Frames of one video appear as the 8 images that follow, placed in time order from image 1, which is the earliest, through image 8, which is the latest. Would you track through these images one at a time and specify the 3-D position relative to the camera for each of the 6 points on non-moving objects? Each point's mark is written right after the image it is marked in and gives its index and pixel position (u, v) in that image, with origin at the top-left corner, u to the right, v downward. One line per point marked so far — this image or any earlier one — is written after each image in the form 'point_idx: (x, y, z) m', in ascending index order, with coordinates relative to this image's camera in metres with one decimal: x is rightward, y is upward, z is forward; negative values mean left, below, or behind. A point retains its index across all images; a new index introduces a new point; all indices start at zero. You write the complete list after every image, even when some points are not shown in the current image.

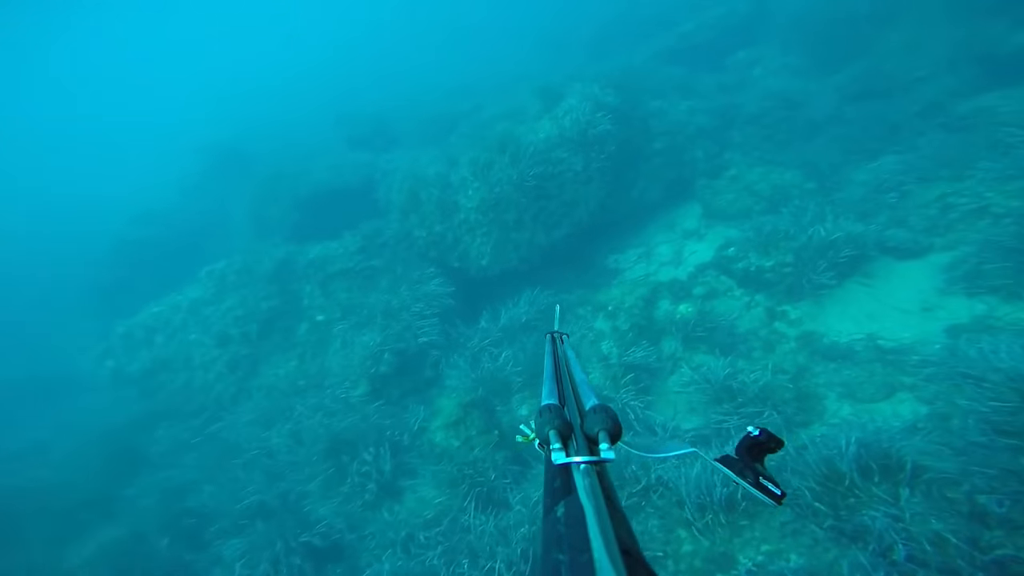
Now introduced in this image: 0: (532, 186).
0: (+0.8, +3.4, +16.4) m
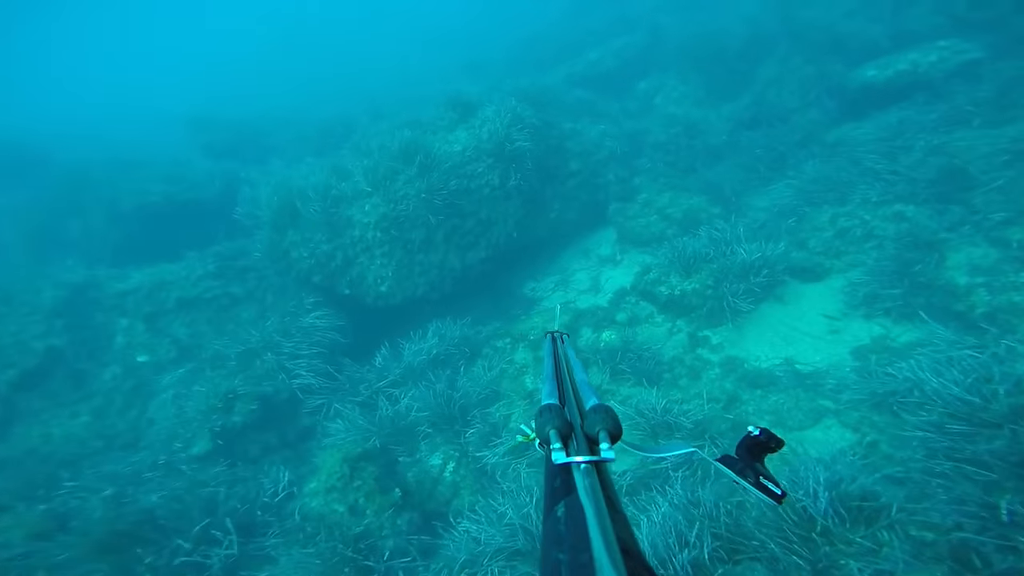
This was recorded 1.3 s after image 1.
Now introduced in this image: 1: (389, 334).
0: (-2.1, +2.4, +14.7) m
1: (-3.6, -1.3, +14.6) m
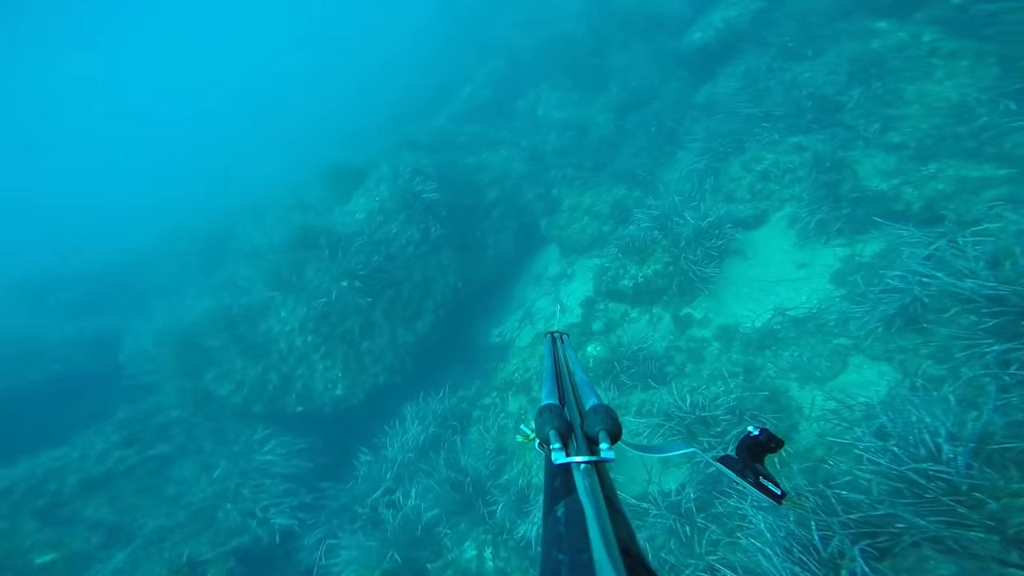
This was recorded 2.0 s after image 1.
0: (-3.3, +0.6, +13.2) m
1: (-3.7, -3.4, +12.5) m
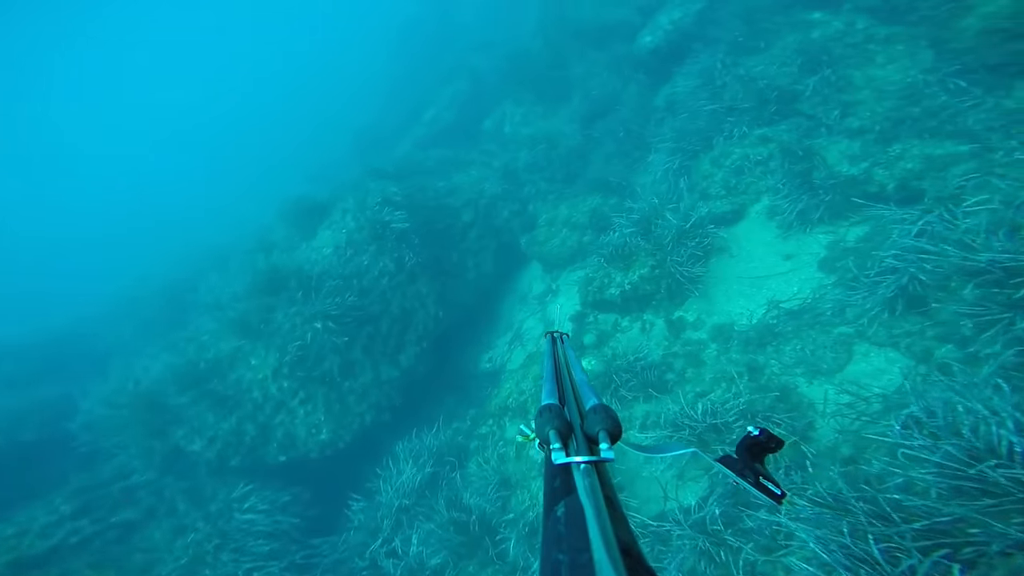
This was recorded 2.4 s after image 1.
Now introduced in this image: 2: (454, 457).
0: (+1.5, +1.6, +16.5) m
1: (-0.6, -1.9, +16.7) m
2: (-0.9, -2.6, +7.7) m
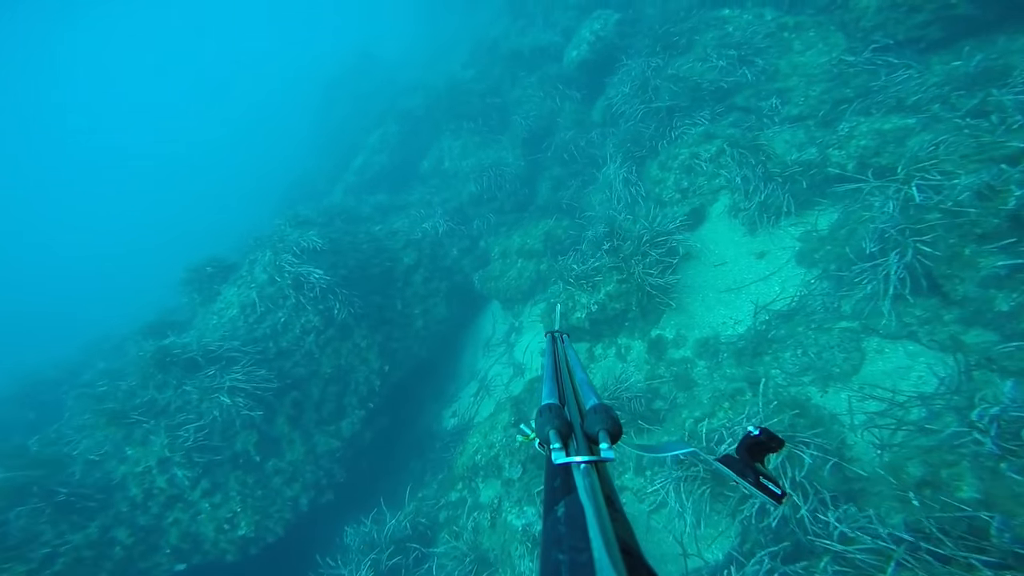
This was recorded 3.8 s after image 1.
0: (+0.1, +0.4, +15.8) m
1: (-1.6, -3.3, +15.5) m
2: (-1.2, -3.2, +6.5) m
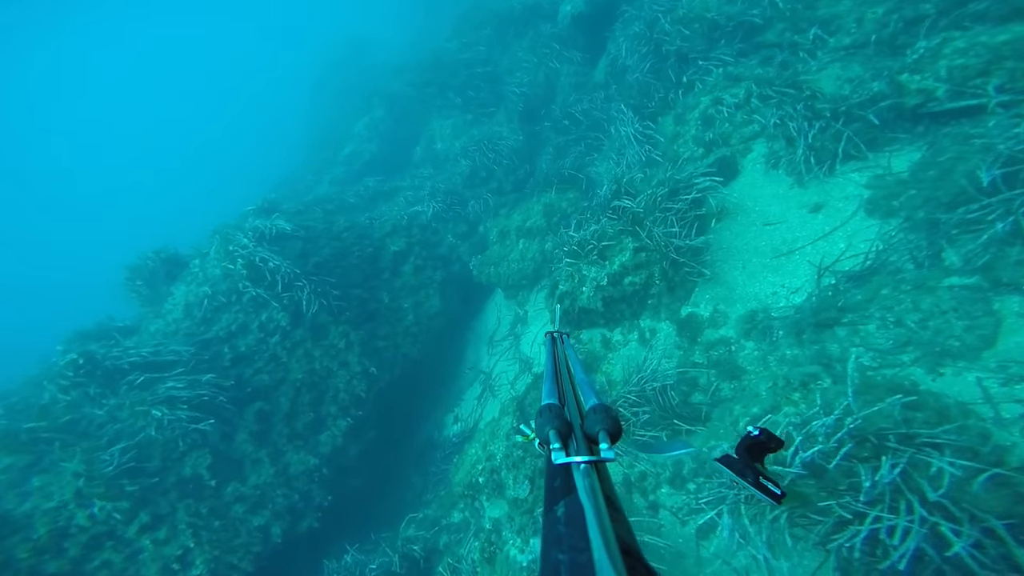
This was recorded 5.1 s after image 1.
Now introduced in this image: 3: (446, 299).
0: (+0.2, +0.6, +14.7) m
1: (-1.2, -3.2, +14.4) m
2: (-1.0, -3.0, +5.4) m
3: (-1.1, -0.2, +8.2) m
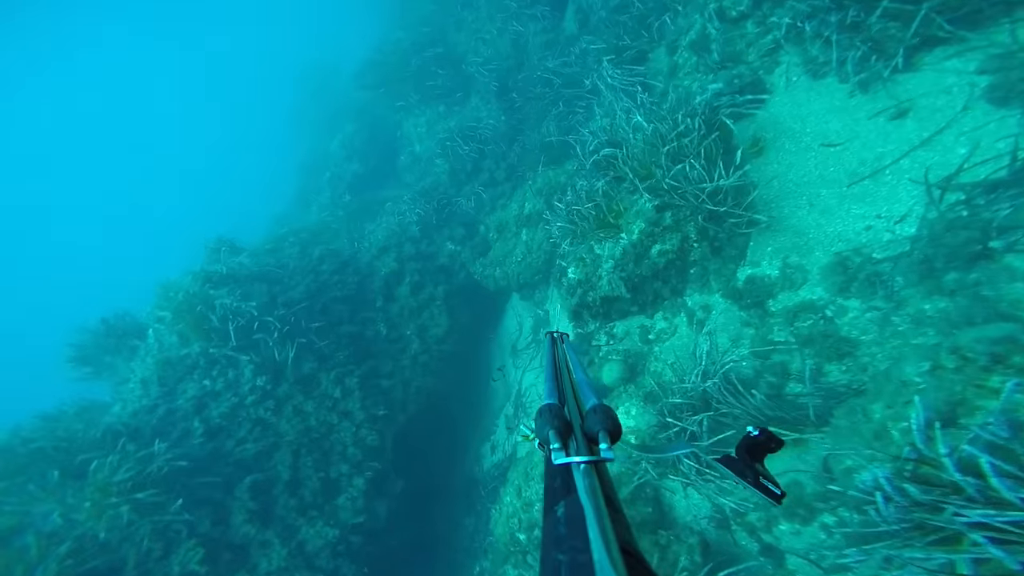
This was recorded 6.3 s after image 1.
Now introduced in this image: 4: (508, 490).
0: (+0.6, +0.7, +13.5) m
1: (-0.1, -3.3, +13.3) m
2: (-0.4, -3.2, +4.3) m
3: (-0.8, -0.4, +7.1) m
4: (0.0, -2.0, +5.0) m
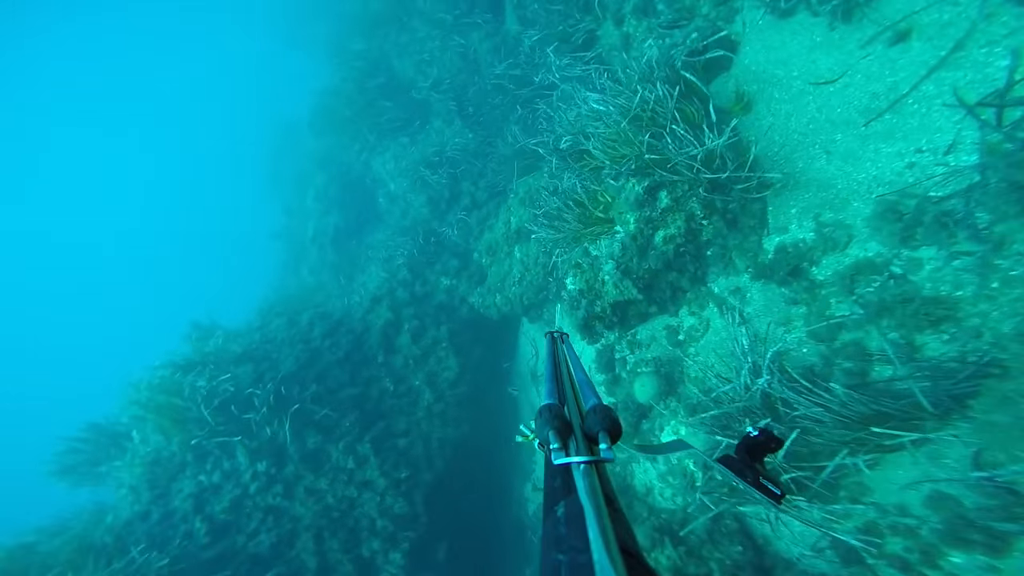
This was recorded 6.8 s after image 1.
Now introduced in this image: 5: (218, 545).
0: (+0.7, +0.3, +12.9) m
1: (+0.8, -3.8, +12.6) m
2: (+0.3, -3.4, +3.6) m
3: (-0.7, -0.8, +6.5) m
4: (+0.4, -2.2, +4.4) m
5: (-2.8, -2.6, +4.9) m
